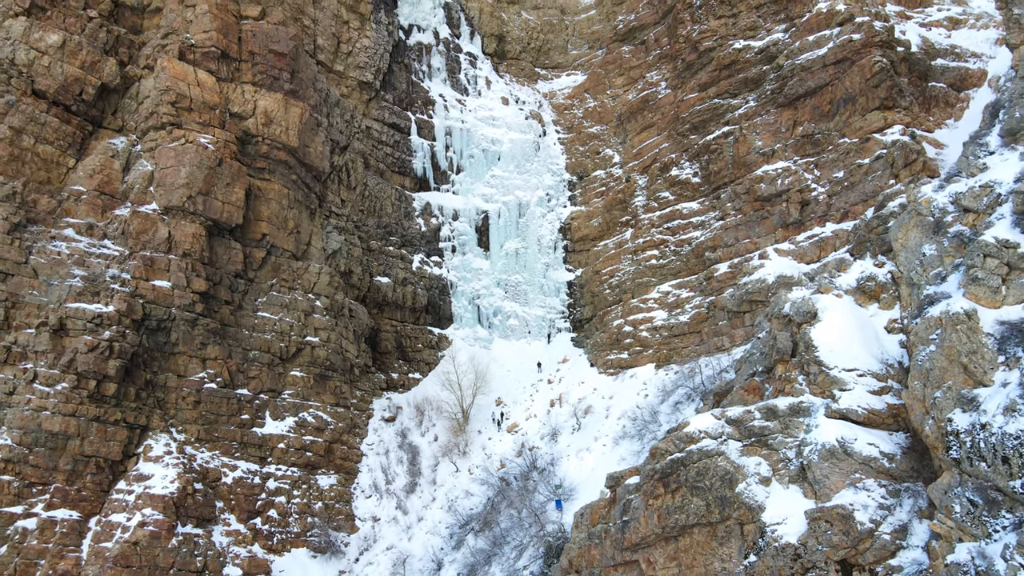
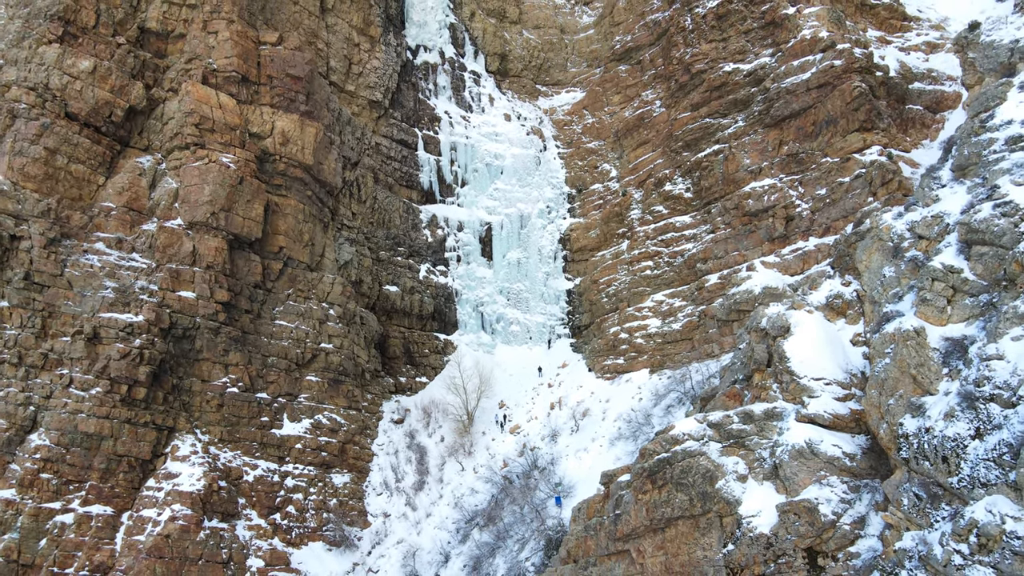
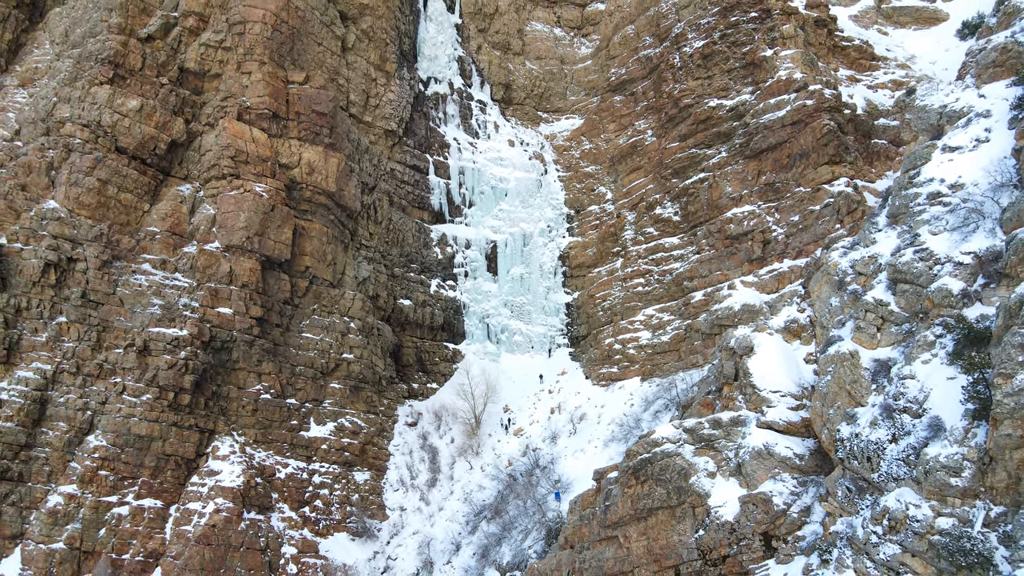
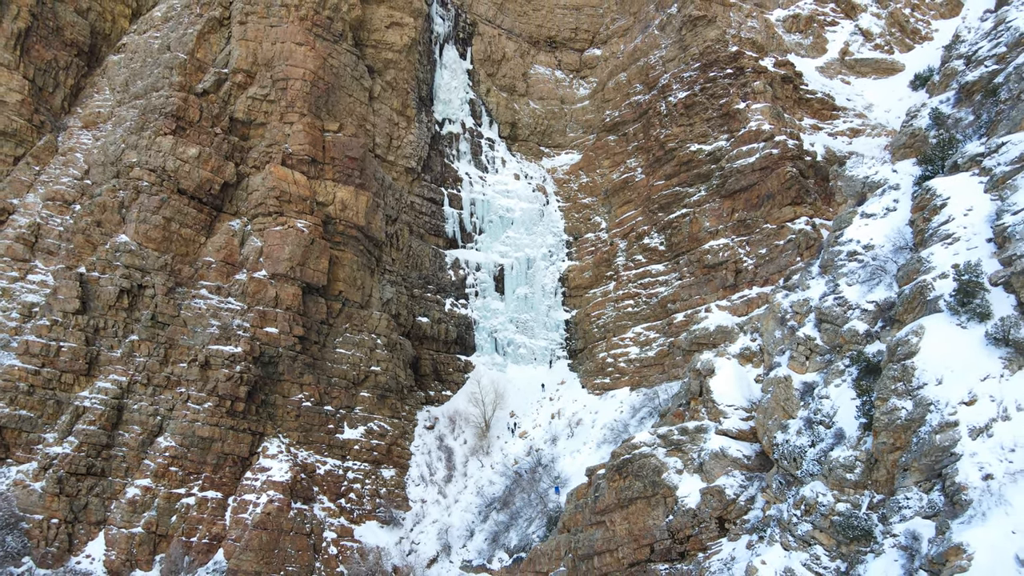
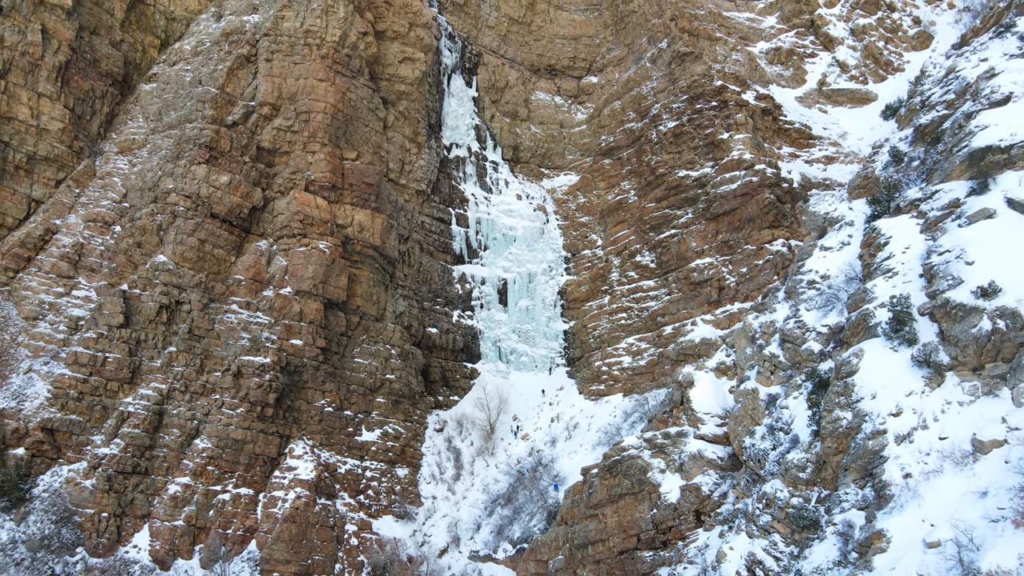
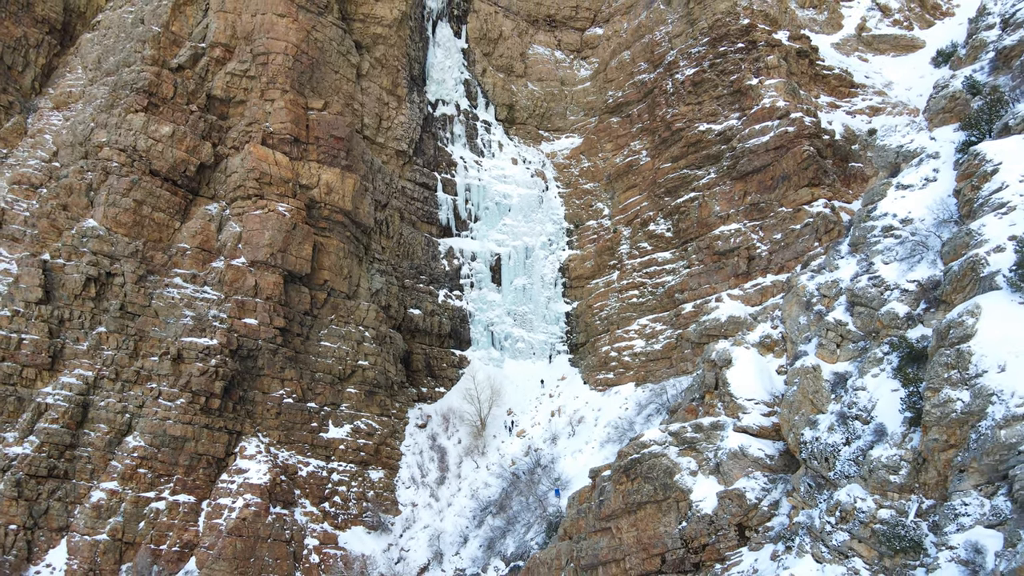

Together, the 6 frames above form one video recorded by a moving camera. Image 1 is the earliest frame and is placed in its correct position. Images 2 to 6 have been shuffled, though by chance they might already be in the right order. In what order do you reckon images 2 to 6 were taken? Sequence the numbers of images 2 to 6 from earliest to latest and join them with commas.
2, 3, 6, 4, 5
